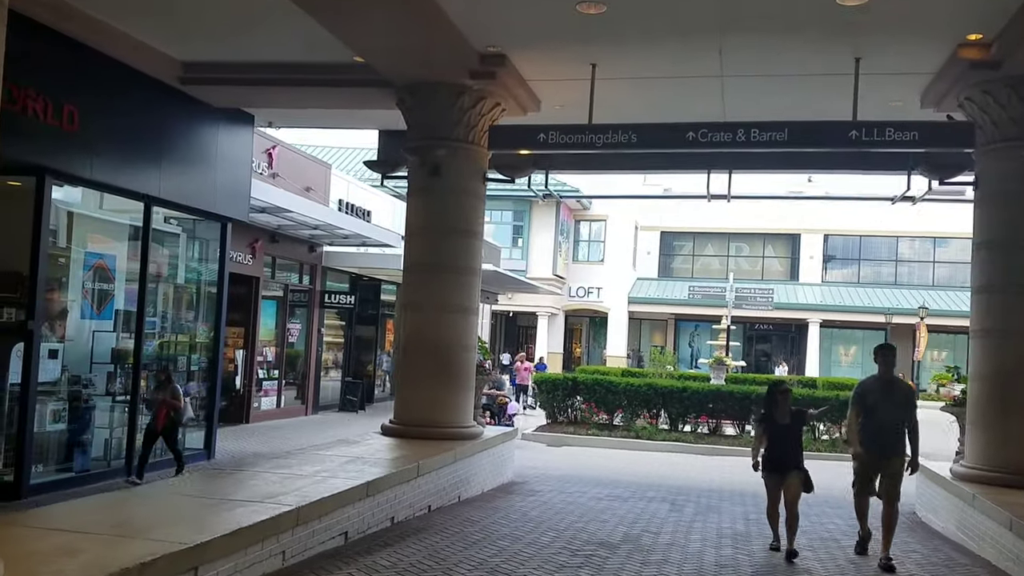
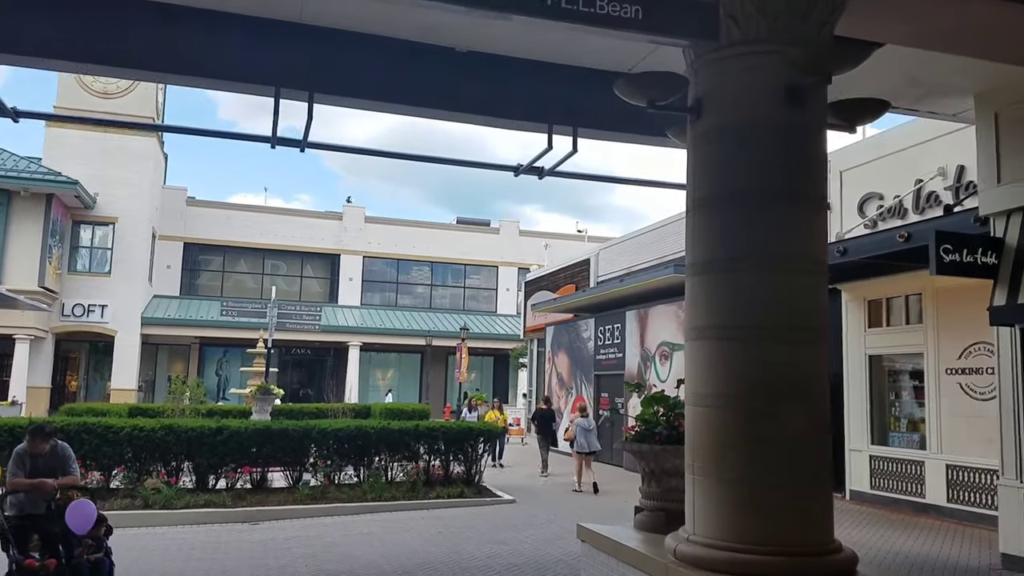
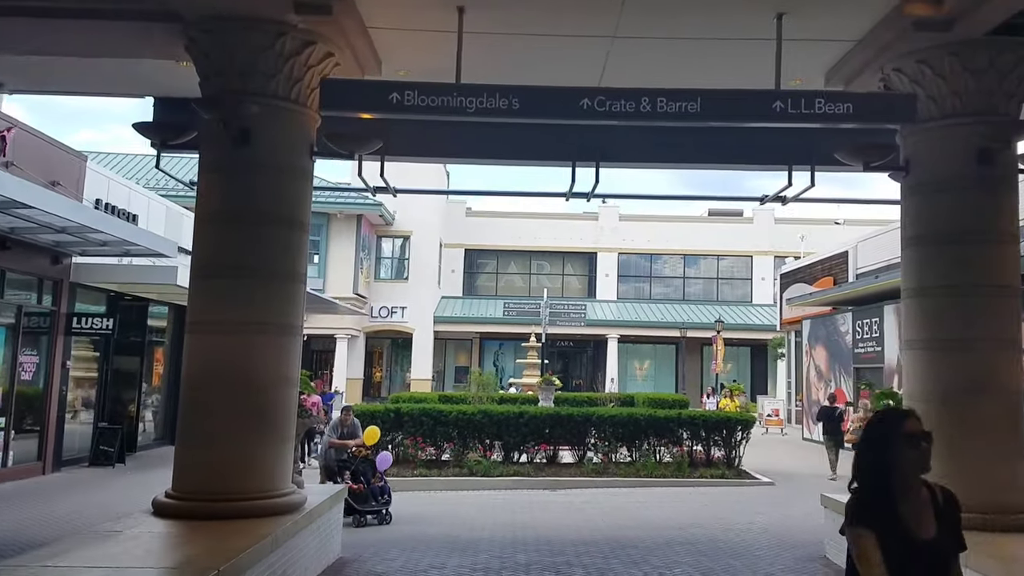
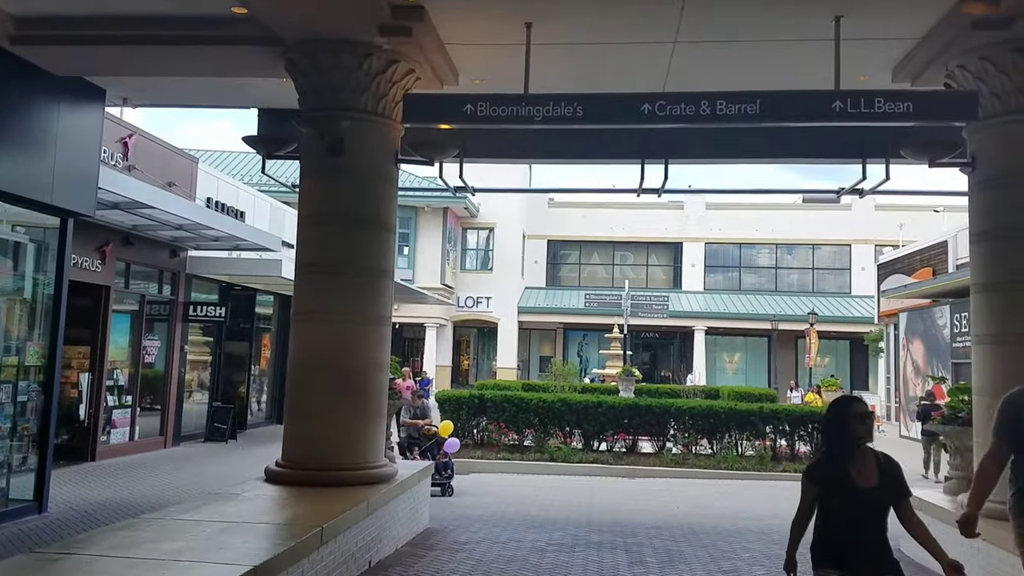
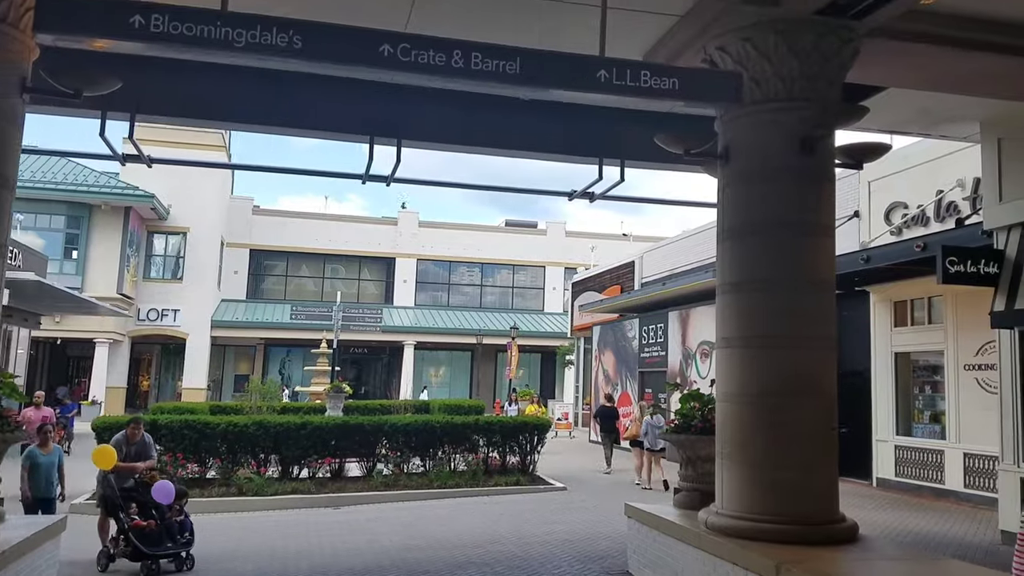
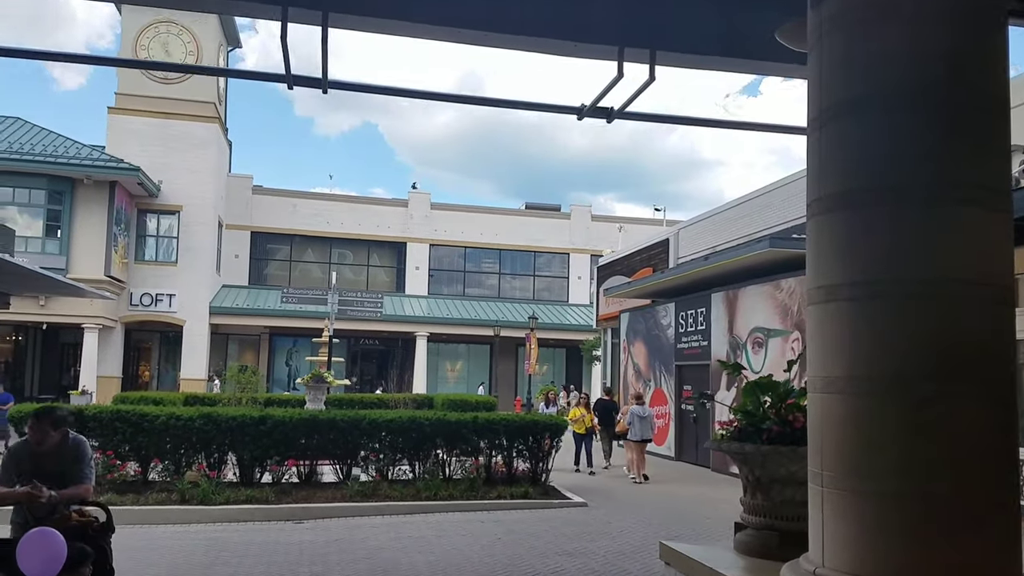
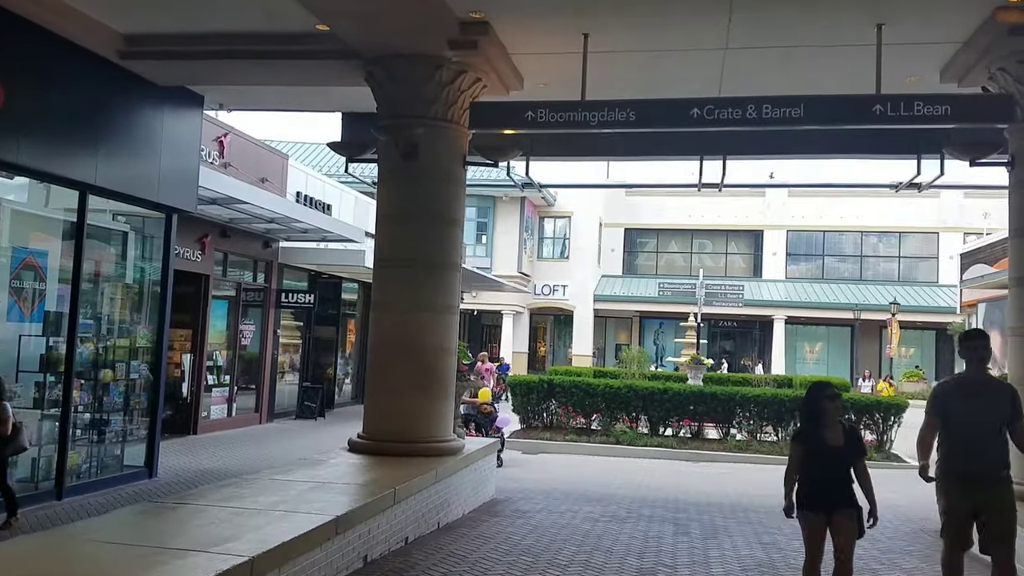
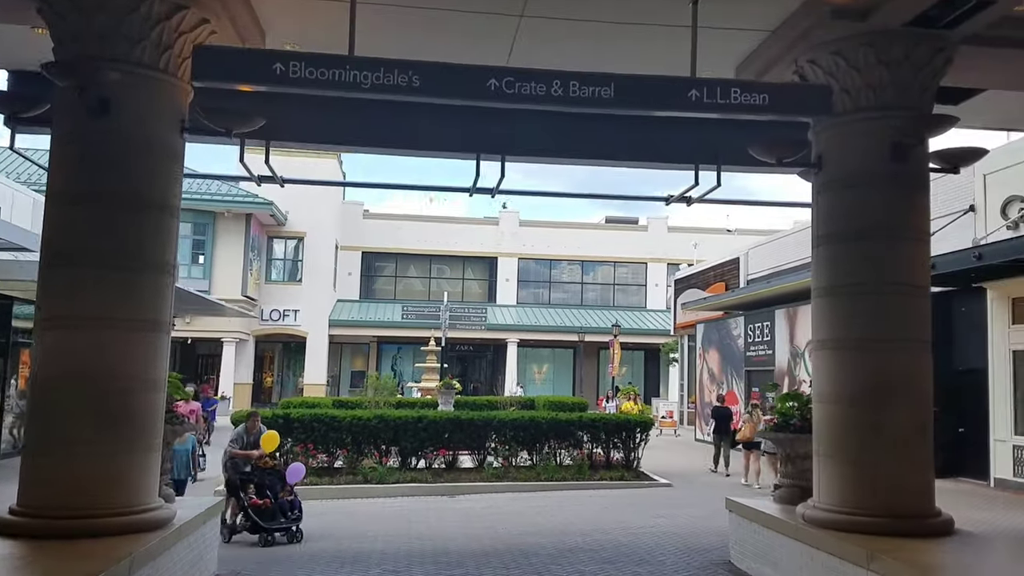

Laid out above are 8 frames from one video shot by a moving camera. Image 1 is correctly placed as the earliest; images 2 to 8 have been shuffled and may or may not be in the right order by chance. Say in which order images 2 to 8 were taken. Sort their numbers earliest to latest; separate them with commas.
7, 4, 3, 8, 5, 2, 6
